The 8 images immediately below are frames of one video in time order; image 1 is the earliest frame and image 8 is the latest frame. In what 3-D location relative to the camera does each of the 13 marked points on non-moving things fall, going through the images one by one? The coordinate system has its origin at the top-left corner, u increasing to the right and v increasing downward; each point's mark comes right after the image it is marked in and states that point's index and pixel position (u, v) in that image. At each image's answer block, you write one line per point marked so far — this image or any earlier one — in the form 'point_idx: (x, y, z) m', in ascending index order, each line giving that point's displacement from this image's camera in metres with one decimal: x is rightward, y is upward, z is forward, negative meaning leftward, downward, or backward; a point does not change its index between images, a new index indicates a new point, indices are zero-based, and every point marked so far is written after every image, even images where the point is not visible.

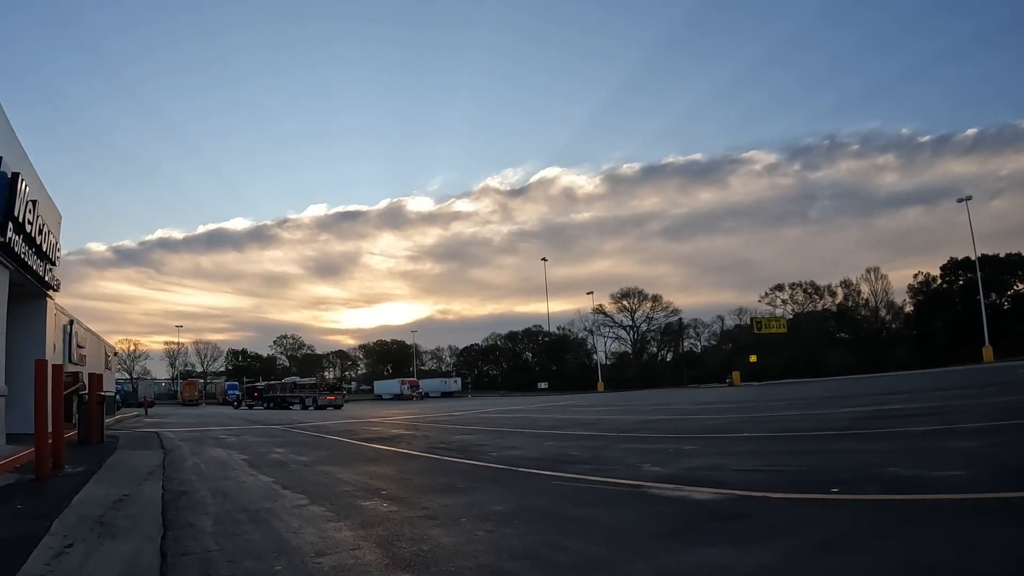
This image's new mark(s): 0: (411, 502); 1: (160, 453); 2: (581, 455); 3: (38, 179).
0: (-1.6, -3.3, +10.4) m
1: (-9.0, -4.2, +17.2) m
2: (+1.9, -4.6, +18.5) m
3: (-13.3, +2.9, +18.8) m
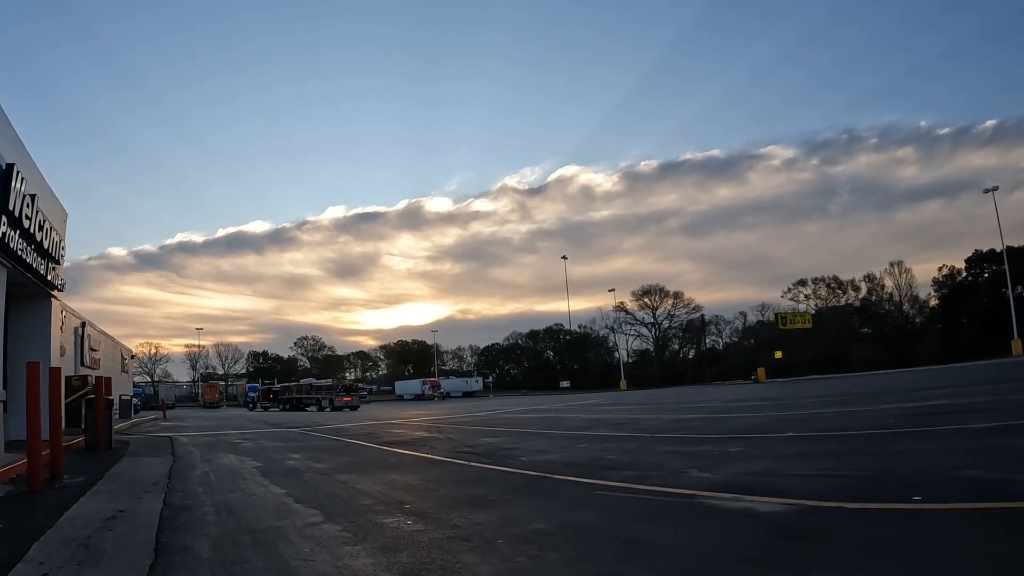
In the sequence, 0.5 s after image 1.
0: (-1.0, -3.1, +9.1) m
1: (-8.2, -4.1, +16.2) m
2: (+2.7, -4.3, +17.1) m
3: (-12.5, +3.0, +17.8) m
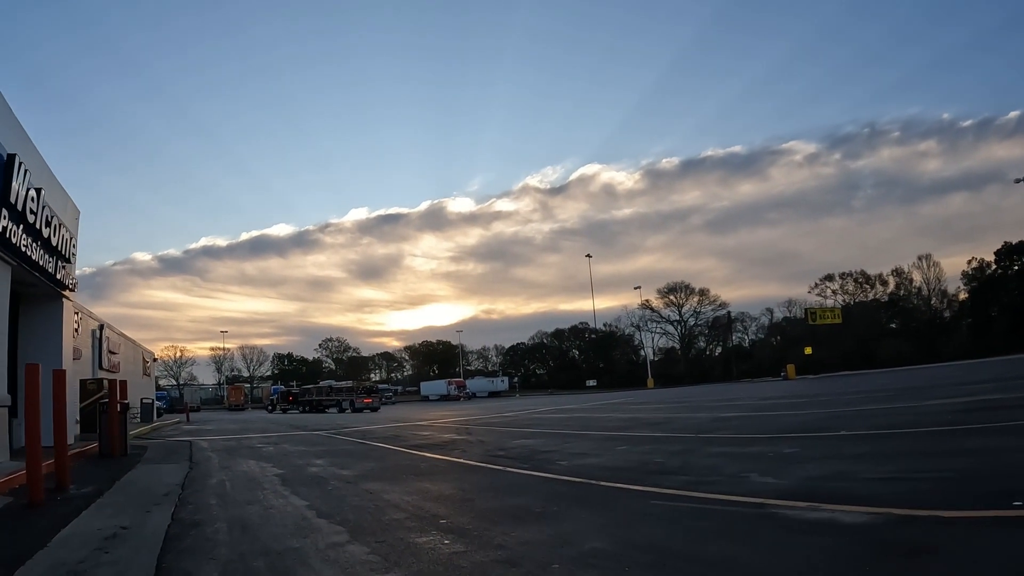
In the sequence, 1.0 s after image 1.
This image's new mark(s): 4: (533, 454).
0: (-0.4, -2.9, +7.9) m
1: (-7.3, -4.0, +15.2) m
2: (+3.6, -4.0, +15.7) m
3: (-11.7, +3.0, +17.0) m
4: (+0.5, -4.3, +17.4) m
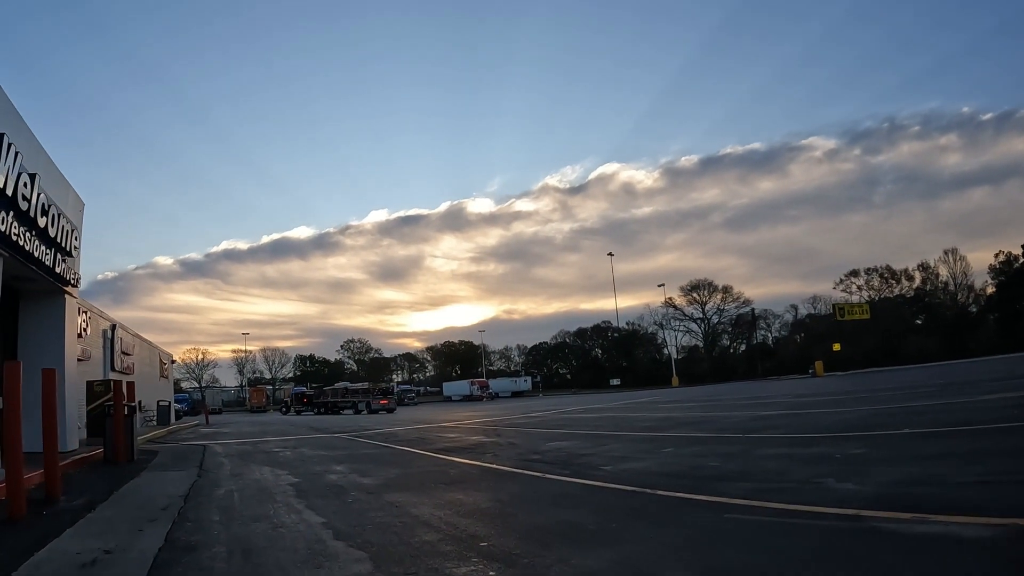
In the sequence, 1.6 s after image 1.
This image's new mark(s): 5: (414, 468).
0: (+0.2, -2.6, +6.4) m
1: (-6.6, -3.8, +13.9) m
2: (+4.4, -3.7, +14.1) m
3: (-11.0, +3.1, +15.8) m
4: (+1.4, -4.0, +15.9) m
5: (-2.0, -3.6, +13.5) m
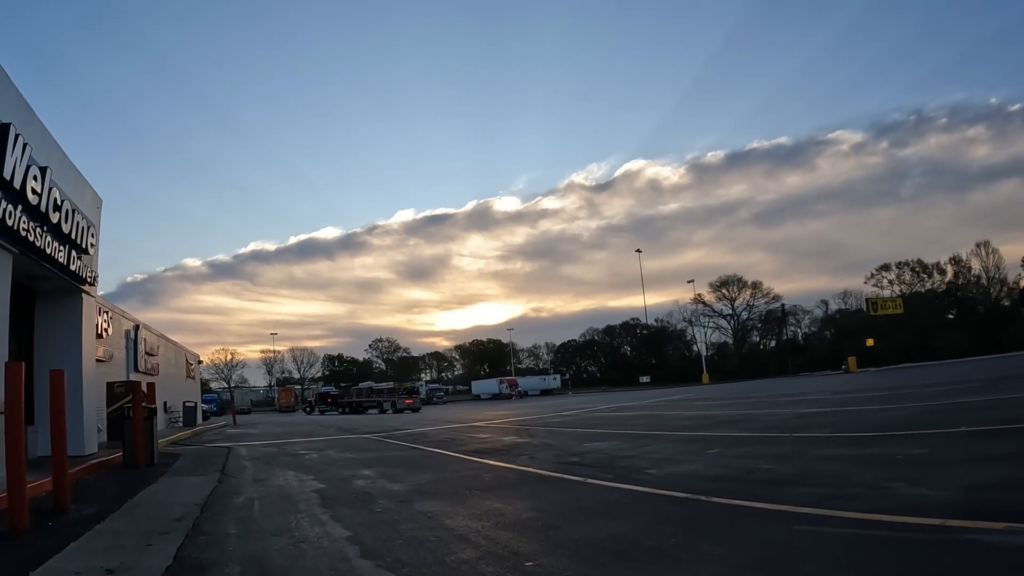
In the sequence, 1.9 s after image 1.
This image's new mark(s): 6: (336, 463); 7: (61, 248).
0: (+0.6, -2.5, +5.4) m
1: (-5.8, -3.7, +13.2) m
2: (+5.1, -3.5, +13.0) m
3: (-10.2, +3.2, +15.3) m
4: (+2.2, -3.8, +14.9) m
5: (-1.2, -3.4, +12.7) m
6: (-3.8, -3.8, +14.7) m
7: (-9.6, +0.9, +14.4) m
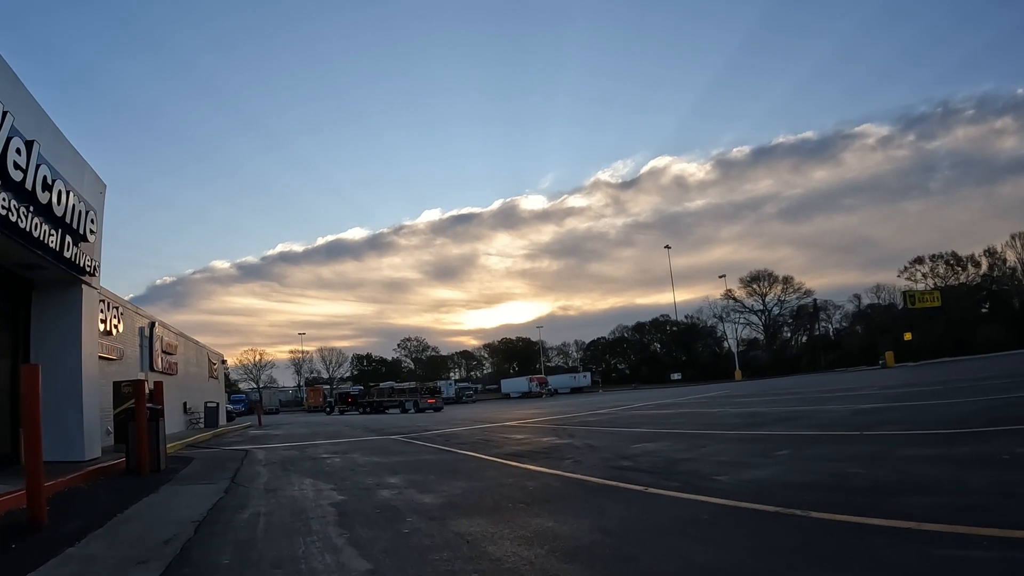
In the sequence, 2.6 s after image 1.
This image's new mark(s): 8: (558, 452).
0: (+1.1, -2.1, +3.7) m
1: (-5.0, -3.4, +11.7) m
2: (+5.9, -3.1, +11.1) m
3: (-9.4, +3.4, +13.9) m
4: (+3.1, -3.4, +13.1) m
5: (-0.5, -3.1, +11.0) m
6: (-3.0, -3.5, +13.2) m
7: (-8.8, +1.1, +13.1) m
8: (+1.1, -3.9, +16.0) m
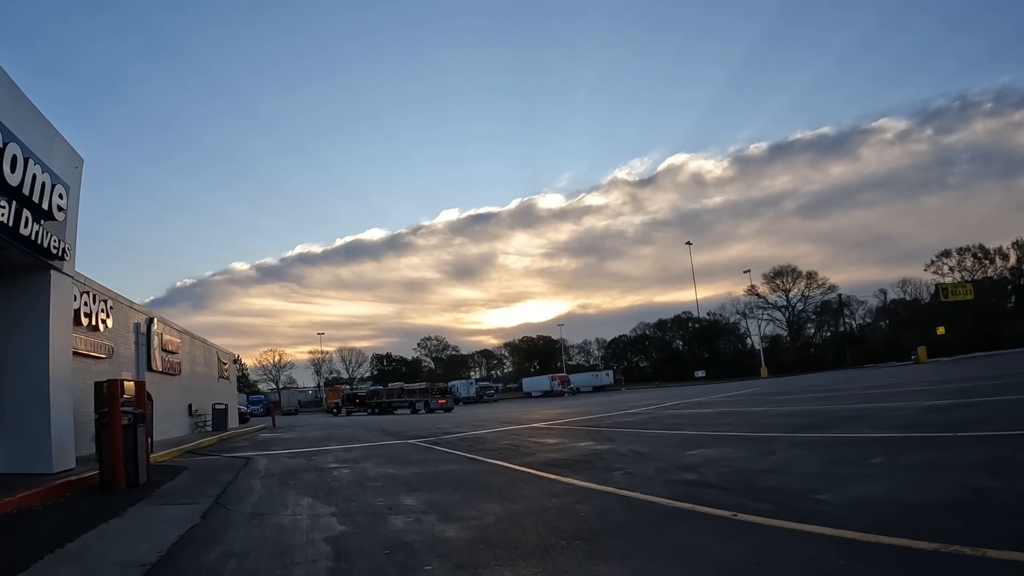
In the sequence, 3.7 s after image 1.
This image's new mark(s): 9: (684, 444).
0: (+1.5, -1.8, +1.5) m
1: (-4.4, -3.1, +9.6) m
2: (+6.5, -2.6, +8.7) m
3: (-8.8, +3.6, +12.0) m
4: (+3.7, -3.0, +10.8) m
5: (+0.1, -2.8, +8.8) m
6: (-2.3, -3.2, +11.0) m
7: (-8.2, +1.3, +11.1) m
8: (+1.8, -3.5, +13.8) m
9: (+4.1, -3.7, +16.1) m
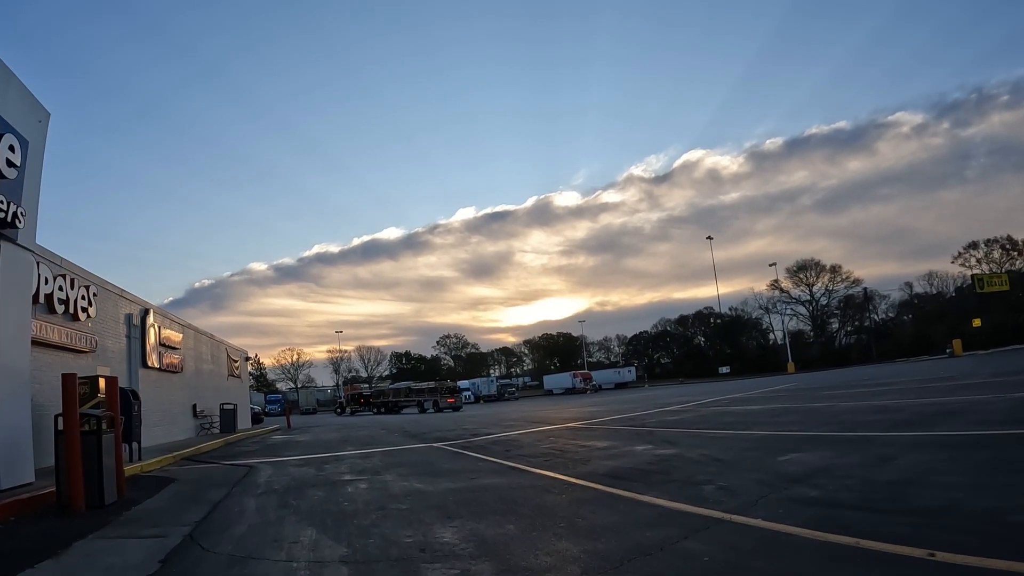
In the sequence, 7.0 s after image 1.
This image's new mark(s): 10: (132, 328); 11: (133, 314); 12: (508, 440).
0: (+2.0, -1.3, -1.1) m
1: (-3.6, -2.7, +7.2) m
2: (+7.3, -2.1, +6.0) m
3: (-8.1, +4.0, +9.6) m
4: (+4.5, -2.5, +8.1) m
5: (+0.9, -2.3, +6.2) m
6: (-1.5, -2.7, +8.5) m
7: (-7.4, +1.7, +8.8) m
8: (+2.7, -3.0, +11.2) m
9: (+5.0, -3.1, +13.4) m
10: (-10.3, -1.1, +18.3) m
11: (-10.3, -0.7, +18.3) m
12: (0.0, -4.3, +19.4) m
